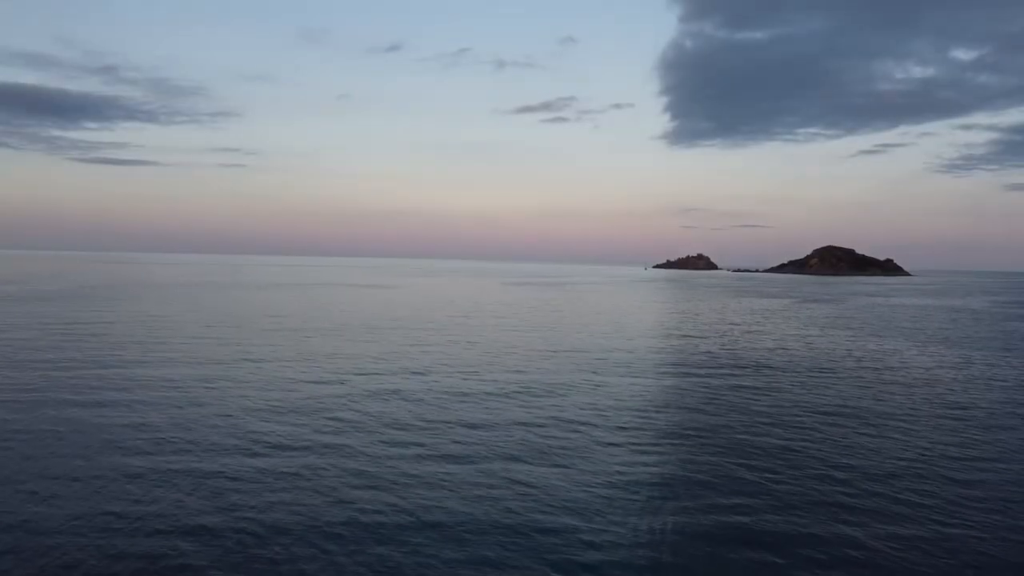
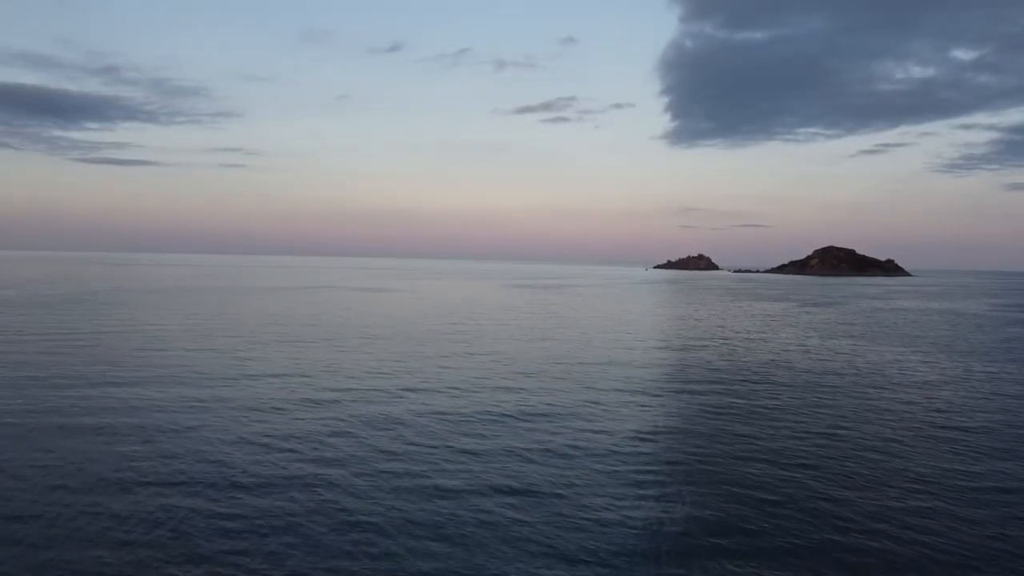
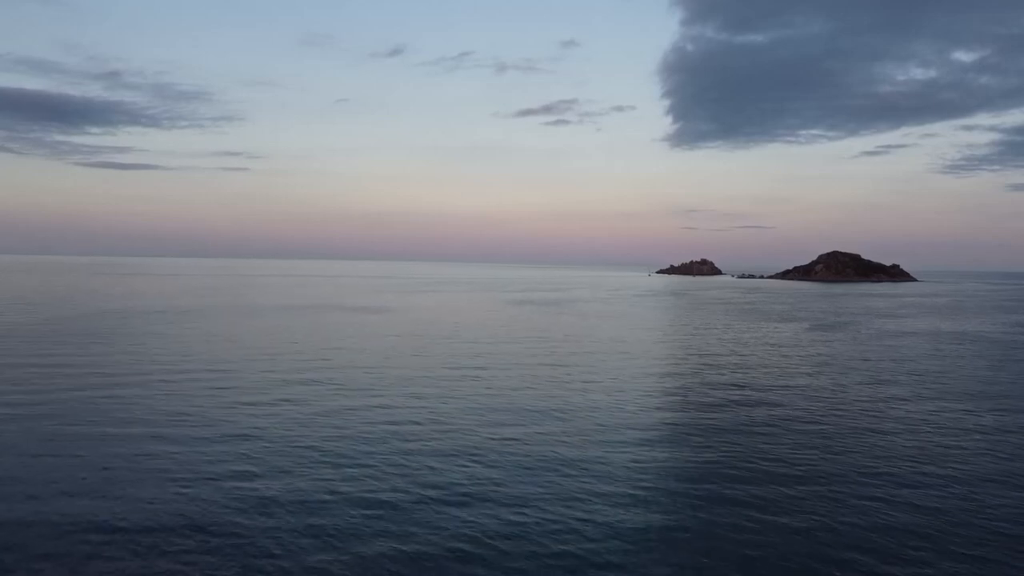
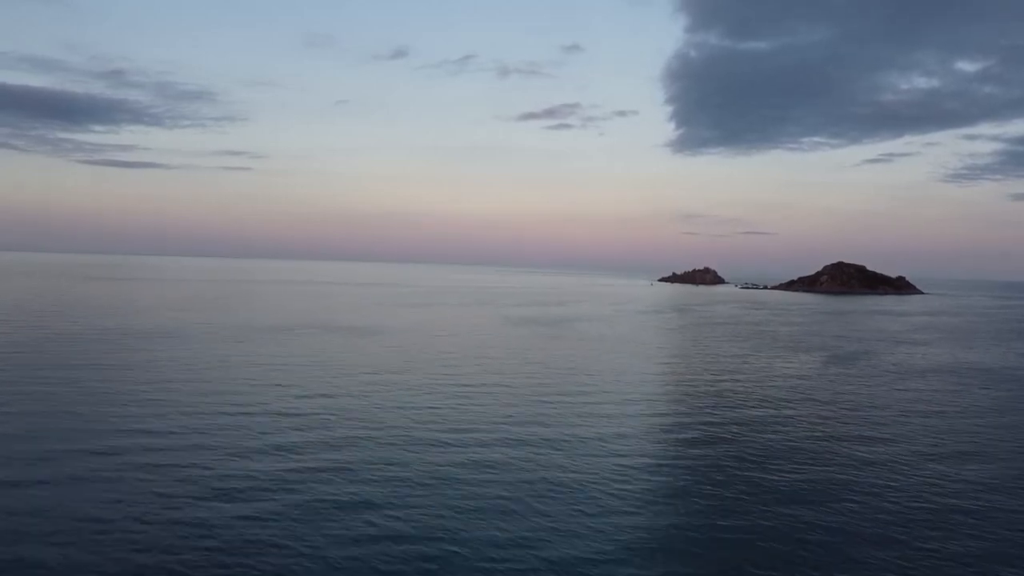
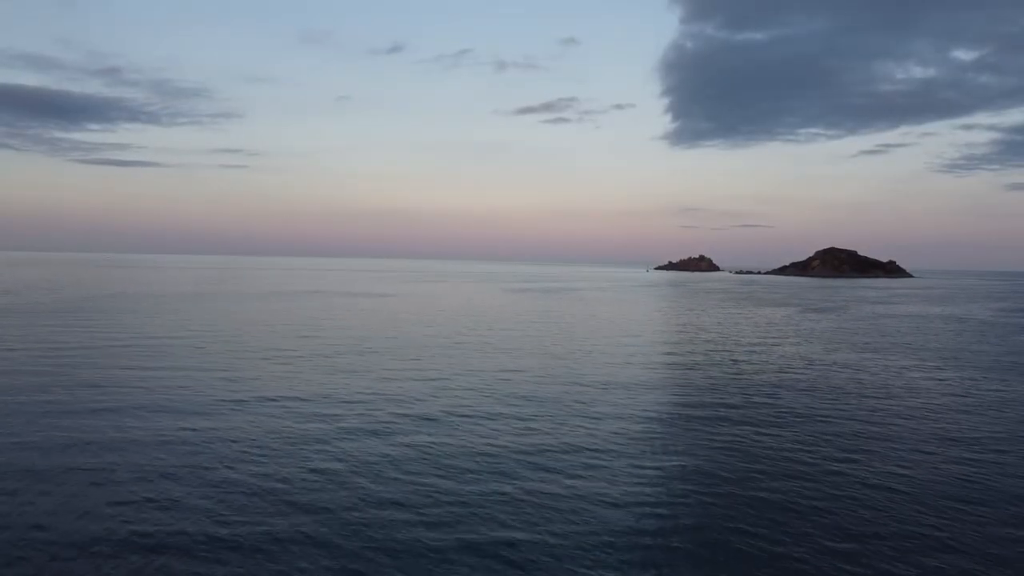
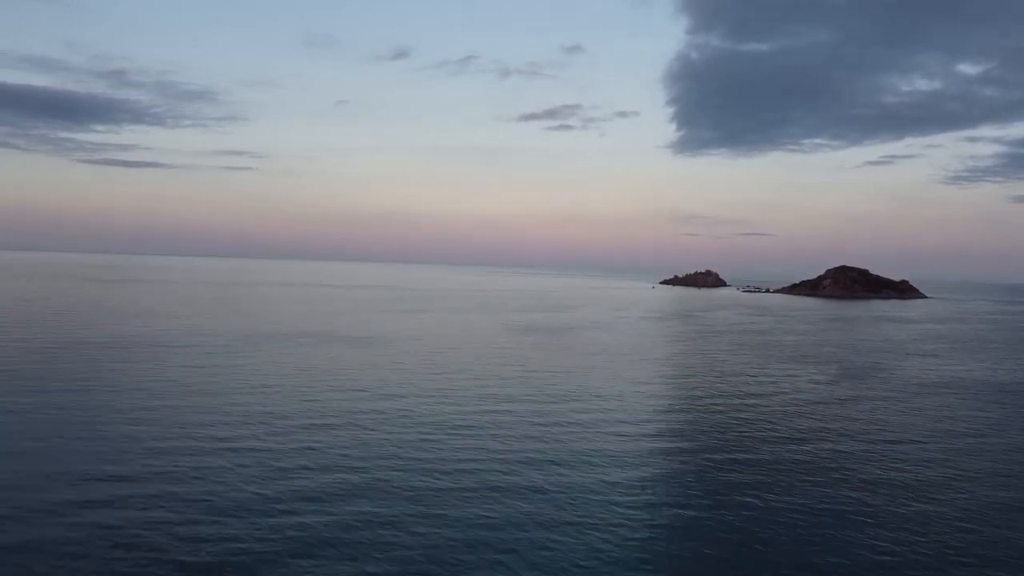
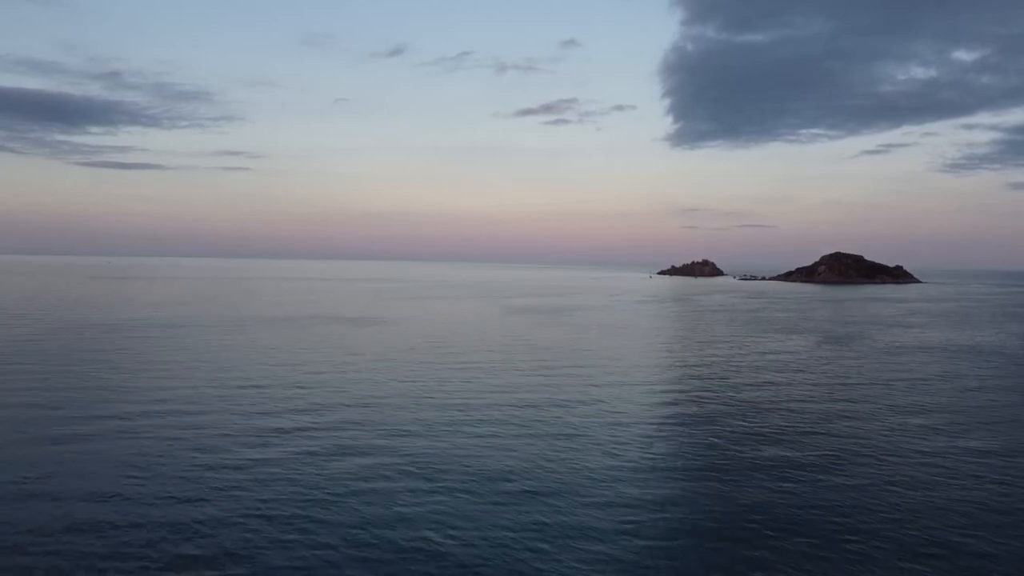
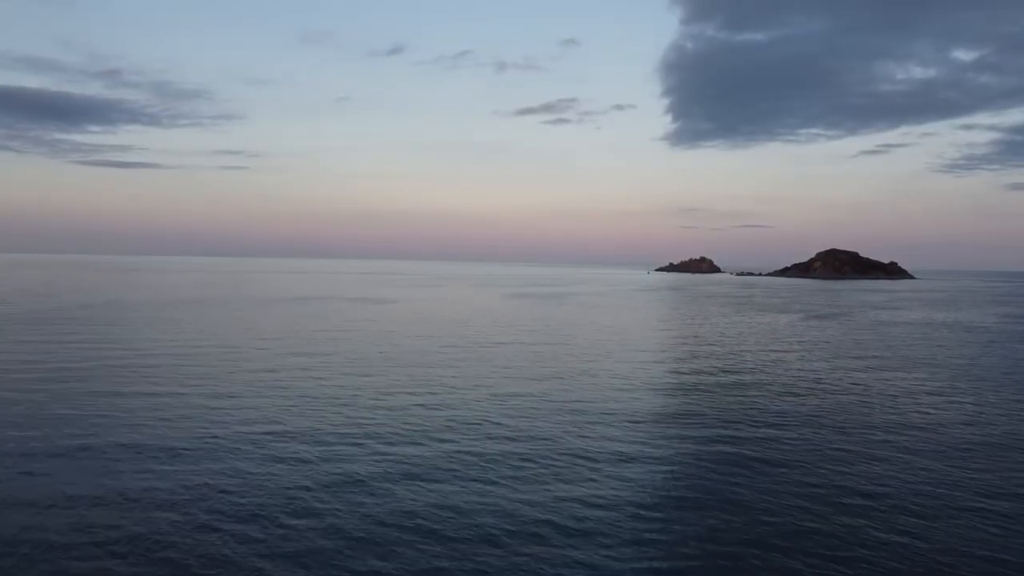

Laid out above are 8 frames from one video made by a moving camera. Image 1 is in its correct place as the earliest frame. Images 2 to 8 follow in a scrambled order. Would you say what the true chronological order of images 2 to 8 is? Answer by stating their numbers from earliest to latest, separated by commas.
2, 5, 8, 3, 7, 4, 6
